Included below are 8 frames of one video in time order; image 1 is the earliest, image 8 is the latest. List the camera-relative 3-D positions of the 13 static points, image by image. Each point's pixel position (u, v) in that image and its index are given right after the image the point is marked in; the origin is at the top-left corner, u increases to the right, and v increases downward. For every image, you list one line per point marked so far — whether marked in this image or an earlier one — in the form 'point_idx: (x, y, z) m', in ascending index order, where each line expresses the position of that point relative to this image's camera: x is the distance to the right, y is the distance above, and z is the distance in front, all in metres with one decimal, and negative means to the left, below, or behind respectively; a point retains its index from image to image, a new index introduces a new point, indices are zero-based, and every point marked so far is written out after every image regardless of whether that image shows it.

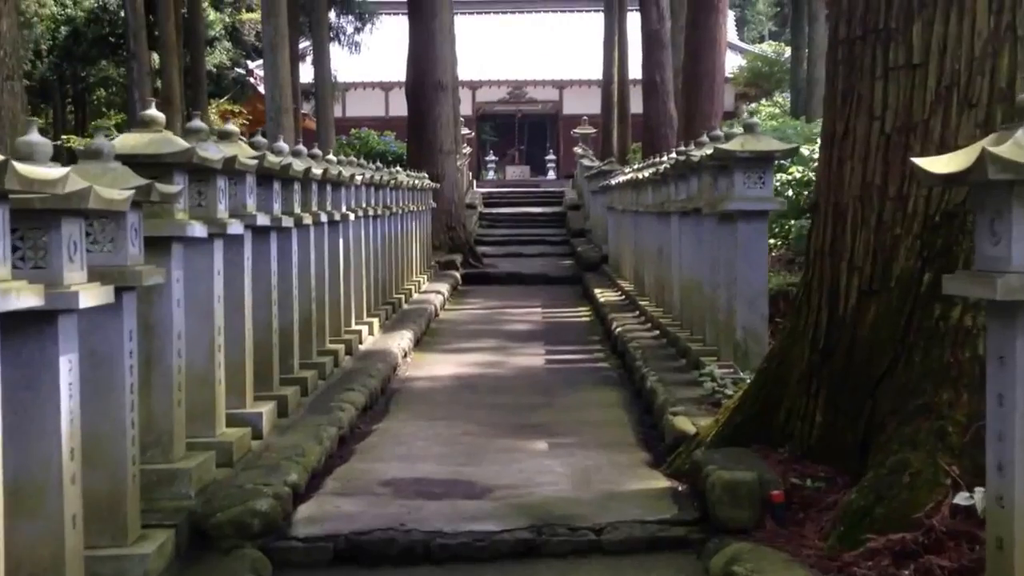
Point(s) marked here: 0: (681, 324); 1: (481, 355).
0: (+1.5, -0.3, +8.2) m
1: (-0.3, -0.7, +10.1) m
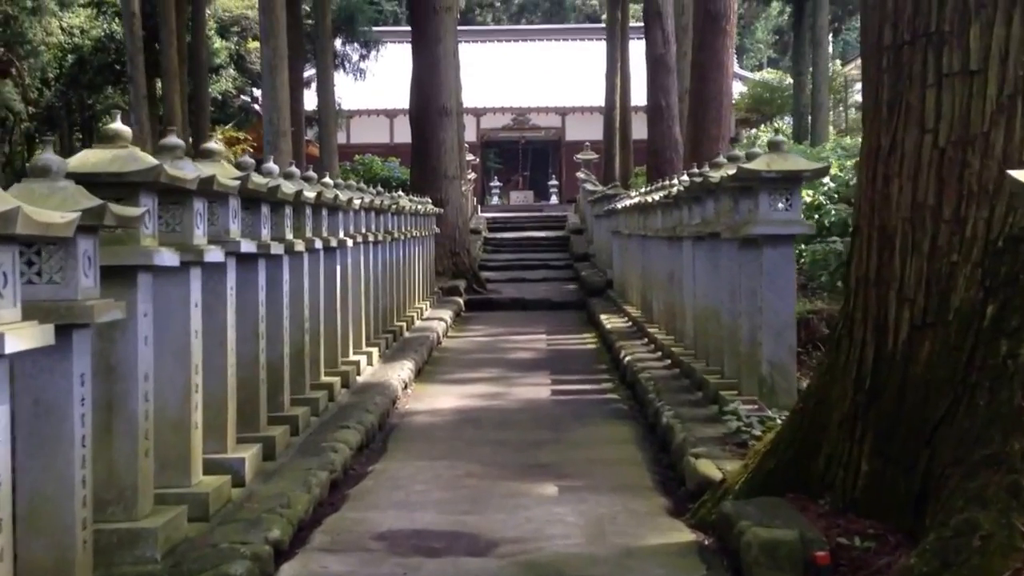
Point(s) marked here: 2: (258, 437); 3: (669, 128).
0: (+1.5, -0.6, +7.8) m
1: (-0.3, -1.0, +9.6) m
2: (-1.5, -0.9, +5.6) m
3: (+2.8, +2.9, +16.6) m
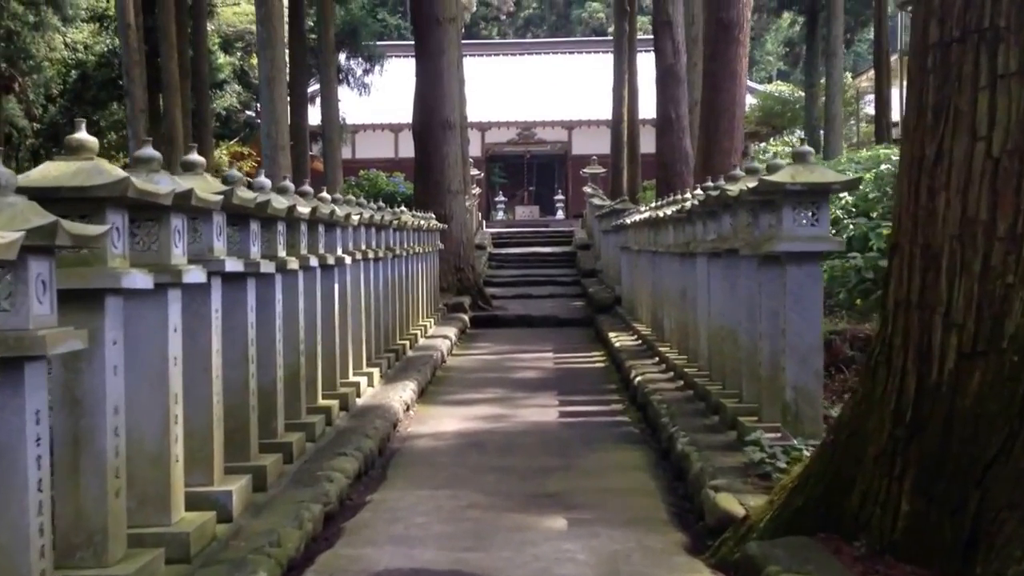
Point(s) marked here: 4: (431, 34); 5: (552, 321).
0: (+1.6, -0.7, +7.4) m
1: (-0.2, -1.2, +9.2) m
2: (-1.5, -1.0, +5.3) m
3: (+2.9, +2.6, +16.3) m
4: (-1.5, +4.5, +16.7) m
5: (+0.7, -0.6, +16.6) m
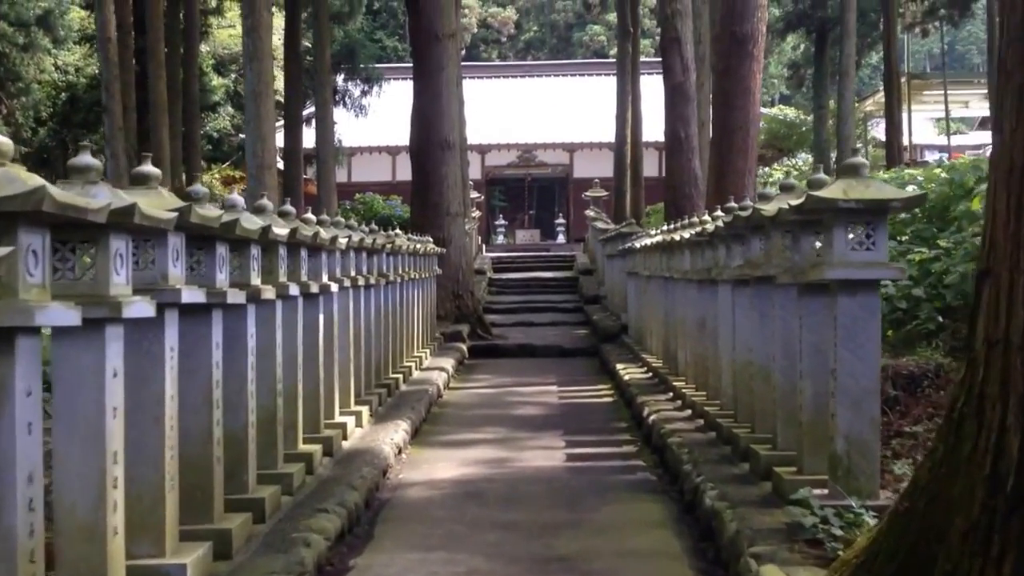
0: (+1.6, -0.9, +6.7) m
1: (-0.2, -1.5, +8.5) m
2: (-1.5, -1.2, +4.5) m
3: (+2.9, +2.1, +15.6) m
4: (-1.4, +4.1, +16.0) m
5: (+0.7, -1.1, +15.9) m
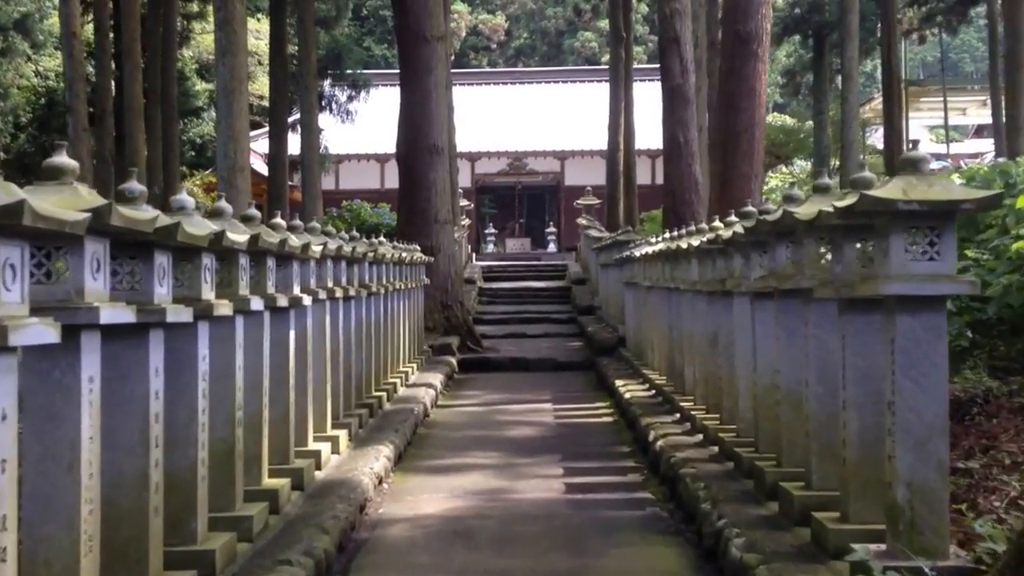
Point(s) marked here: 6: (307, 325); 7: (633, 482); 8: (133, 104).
0: (+1.6, -1.0, +5.9) m
1: (-0.3, -1.6, +7.7) m
2: (-1.5, -1.2, +3.7) m
3: (+2.8, +2.0, +14.9) m
4: (-1.6, +3.9, +15.3) m
5: (+0.6, -1.2, +15.2) m
6: (-1.4, -0.3, +6.5) m
7: (+1.0, -1.5, +7.3) m
8: (-6.9, +3.4, +16.9) m
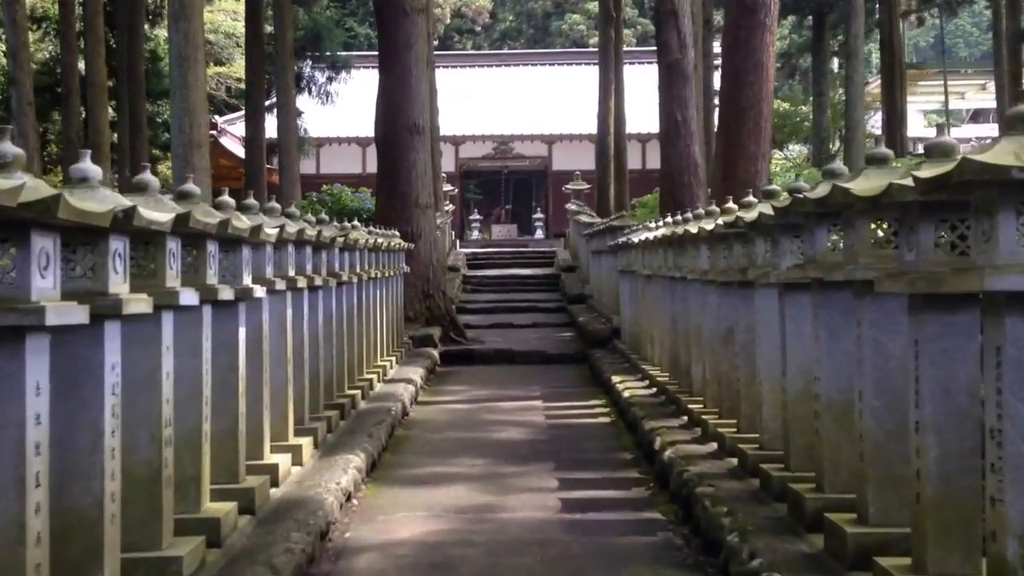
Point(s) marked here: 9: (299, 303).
0: (+1.5, -1.0, +5.0) m
1: (-0.4, -1.5, +6.8) m
2: (-1.5, -1.2, +2.8) m
3: (+2.6, +2.1, +14.0) m
4: (-1.8, +4.1, +14.3) m
5: (+0.4, -1.1, +14.3) m
6: (-1.5, -0.2, +5.6) m
7: (+0.9, -1.5, +6.5) m
8: (-7.1, +3.6, +15.9) m
9: (-1.5, -0.1, +6.7) m
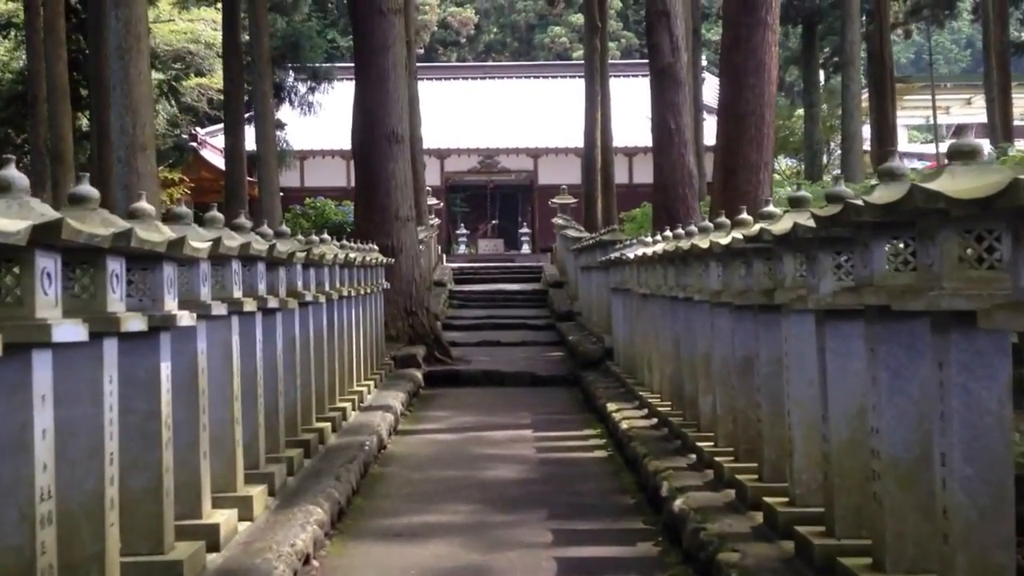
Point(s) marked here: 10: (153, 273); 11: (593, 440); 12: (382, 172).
0: (+1.4, -1.1, +4.1) m
1: (-0.4, -1.6, +5.9) m
2: (-1.5, -1.3, +1.9) m
3: (+2.4, +1.9, +13.2) m
4: (-2.0, +3.8, +13.5) m
5: (+0.2, -1.3, +13.3) m
6: (-1.6, -0.3, +4.7) m
7: (+0.8, -1.6, +5.5) m
8: (-7.4, +3.3, +14.9) m
9: (-1.6, -0.3, +5.7) m
10: (-1.6, 0.0, +4.3) m
11: (+0.8, -1.6, +9.6) m
12: (-1.9, +1.7, +13.6) m
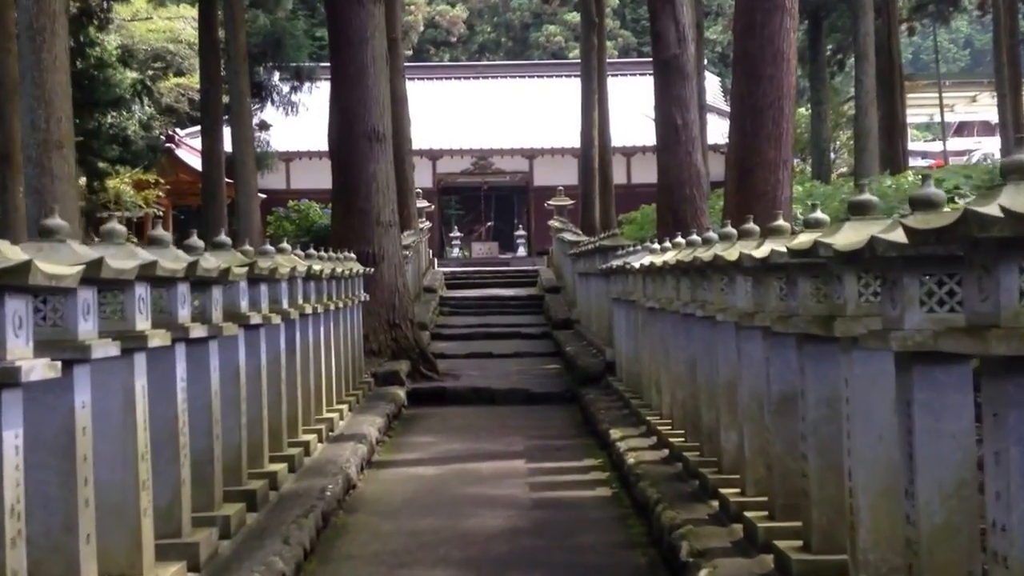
0: (+1.4, -1.2, +3.0) m
1: (-0.5, -1.8, +4.7) m
2: (-1.6, -1.4, +0.7) m
3: (+2.3, +1.8, +12.1) m
4: (-2.1, +3.7, +12.3) m
5: (+0.1, -1.5, +12.2) m
6: (-1.7, -0.5, +3.5) m
7: (+0.7, -1.7, +4.4) m
8: (-7.5, +3.1, +13.8) m
9: (-1.7, -0.4, +4.6) m
10: (-1.7, -0.1, +3.1) m
11: (+0.7, -1.7, +8.4) m
12: (-2.0, +1.6, +12.5) m
